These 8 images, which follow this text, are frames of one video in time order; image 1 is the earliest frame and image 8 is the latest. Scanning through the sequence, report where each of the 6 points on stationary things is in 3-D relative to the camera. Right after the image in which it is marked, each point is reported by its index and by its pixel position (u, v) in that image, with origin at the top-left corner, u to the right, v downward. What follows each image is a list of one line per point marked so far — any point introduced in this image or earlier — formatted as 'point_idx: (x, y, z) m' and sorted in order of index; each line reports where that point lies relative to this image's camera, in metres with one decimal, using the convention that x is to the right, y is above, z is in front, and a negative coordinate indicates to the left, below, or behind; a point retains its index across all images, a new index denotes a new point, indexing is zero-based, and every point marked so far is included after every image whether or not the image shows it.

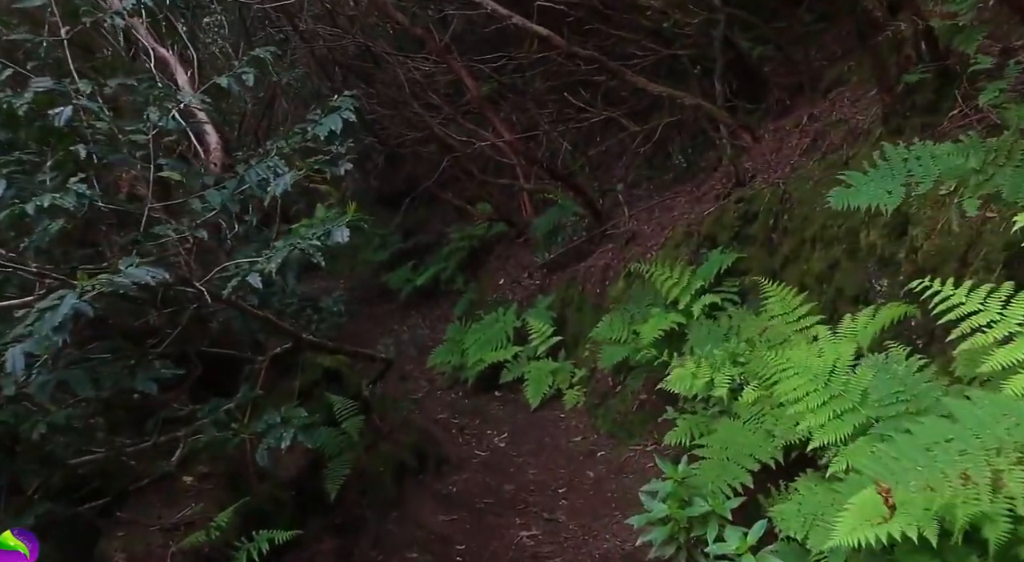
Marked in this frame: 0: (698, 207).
0: (+1.7, +0.7, +8.2) m
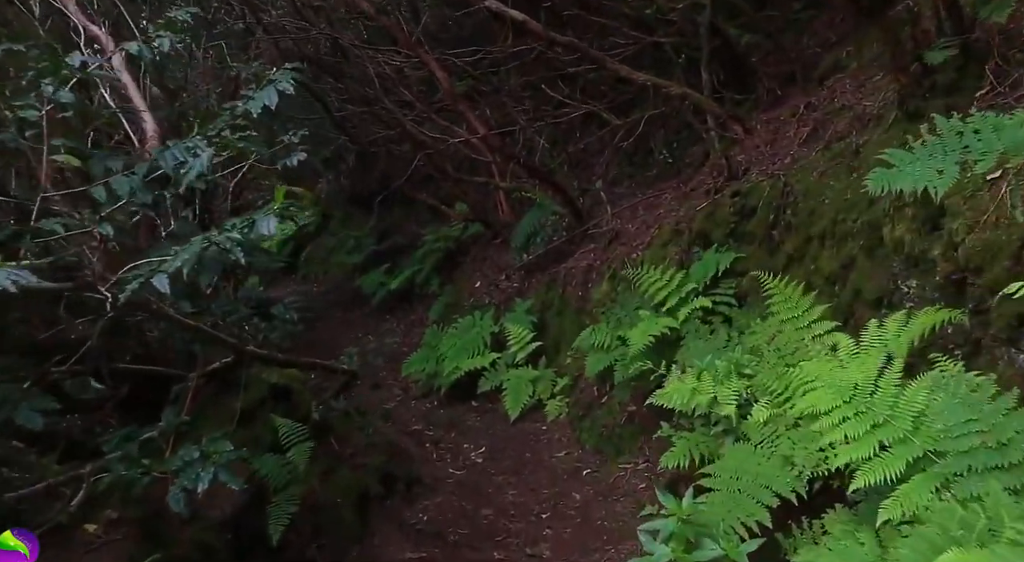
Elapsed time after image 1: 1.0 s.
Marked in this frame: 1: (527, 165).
0: (+1.5, +0.6, +7.6) m
1: (+0.2, +1.3, +10.2) m
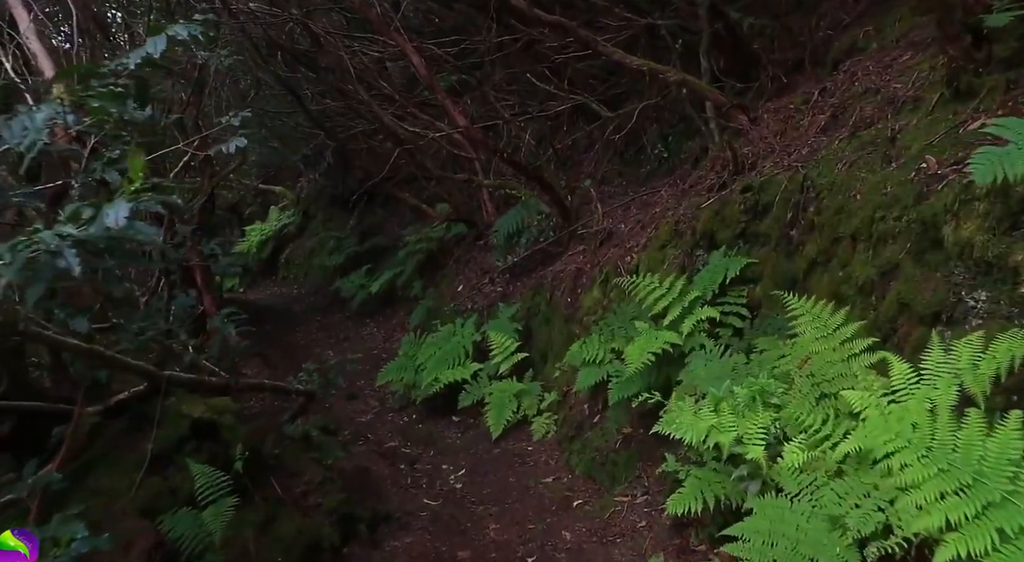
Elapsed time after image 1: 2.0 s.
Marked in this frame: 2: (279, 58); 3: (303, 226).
0: (+1.3, +0.6, +6.9) m
1: (0.0, +1.3, +9.4) m
2: (-3.2, +3.1, +12.6) m
3: (-3.9, +1.1, +17.4) m
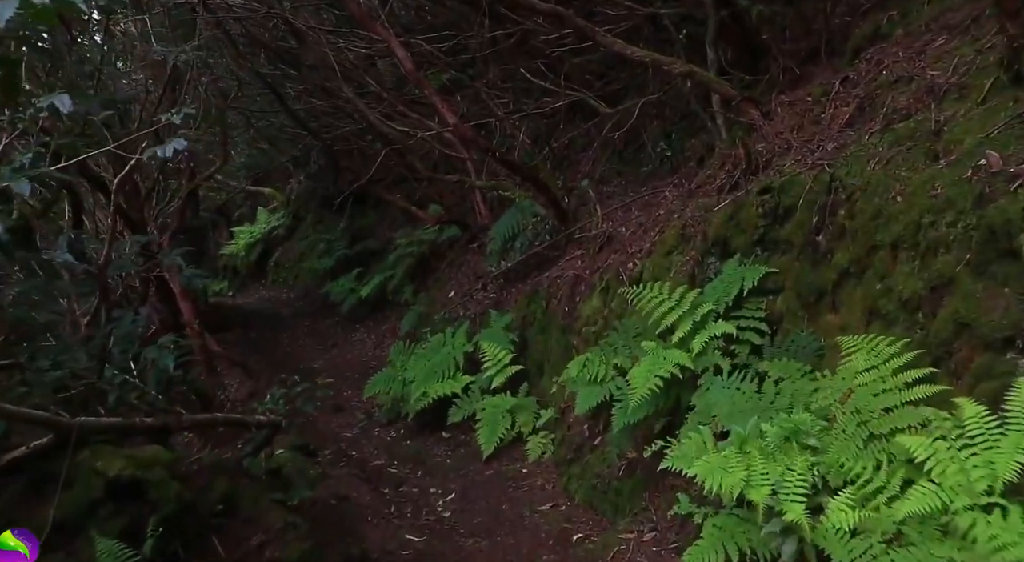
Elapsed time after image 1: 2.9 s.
0: (+1.3, +0.5, +6.4) m
1: (-0.1, +1.2, +8.9) m
2: (-3.3, +3.0, +12.0) m
3: (-4.0, +1.0, +16.9) m
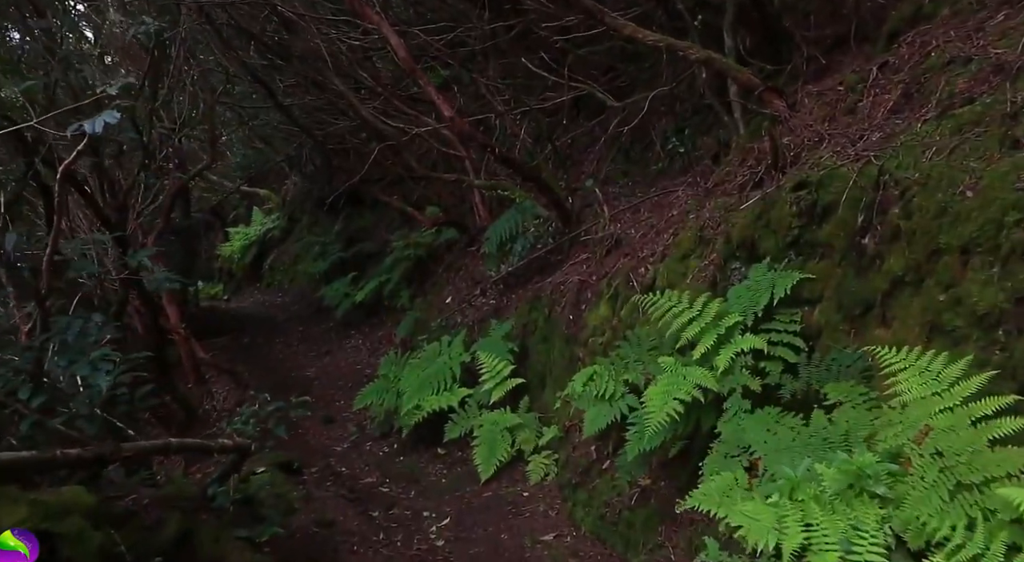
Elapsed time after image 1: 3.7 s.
0: (+1.3, +0.5, +5.8) m
1: (-0.1, +1.2, +8.3) m
2: (-3.3, +2.9, +11.5) m
3: (-4.0, +0.9, +16.3) m
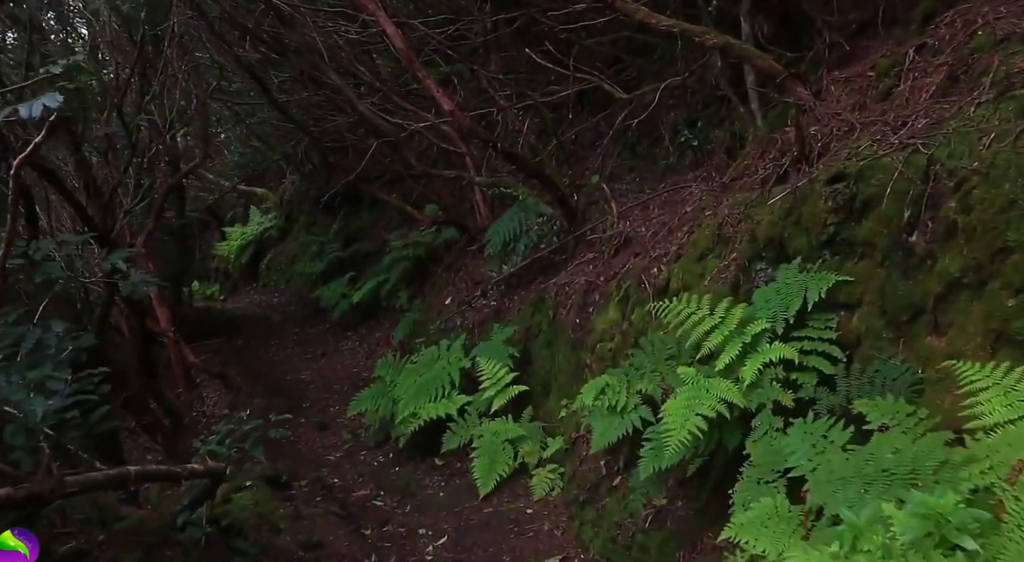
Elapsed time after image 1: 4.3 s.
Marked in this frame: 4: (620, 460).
0: (+1.3, +0.5, +5.4) m
1: (-0.1, +1.2, +7.9) m
2: (-3.3, +2.9, +11.1) m
3: (-4.0, +0.9, +15.9) m
4: (+0.6, -1.0, +5.0) m
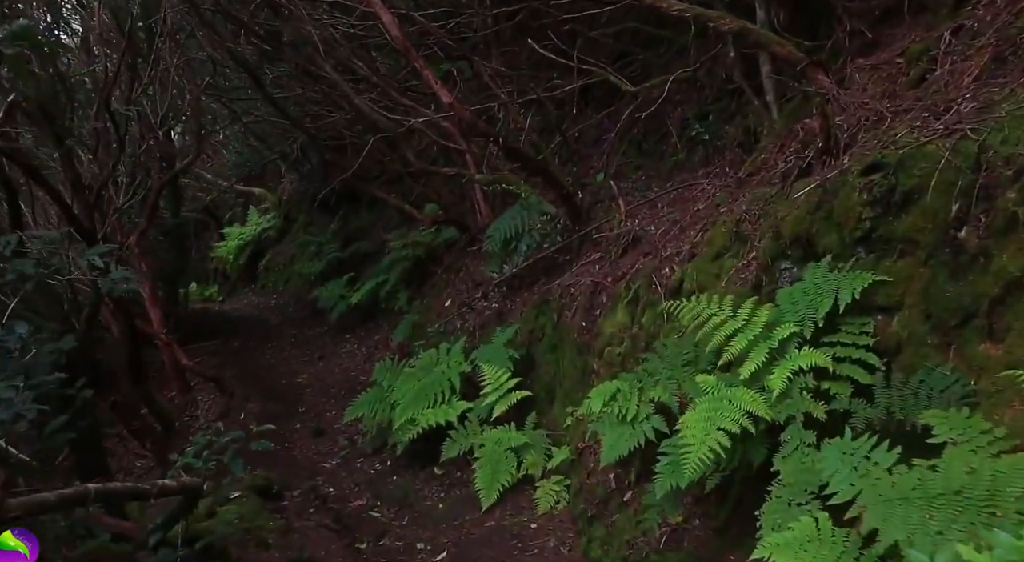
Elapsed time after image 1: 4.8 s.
0: (+1.3, +0.5, +5.1) m
1: (0.0, +1.1, +7.6) m
2: (-3.2, +2.9, +10.7) m
3: (-4.0, +0.9, +15.6) m
4: (+0.6, -1.0, +4.7) m
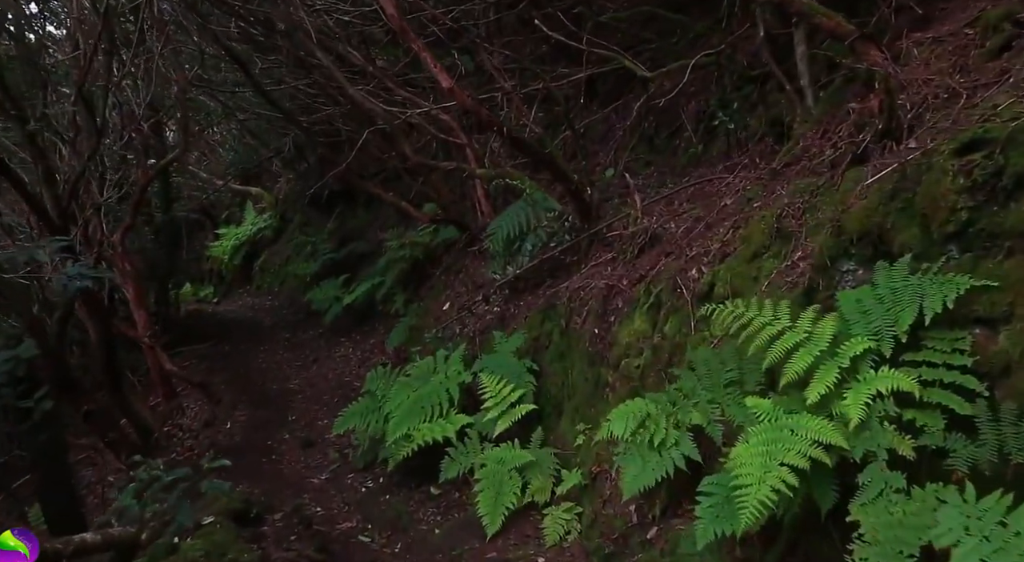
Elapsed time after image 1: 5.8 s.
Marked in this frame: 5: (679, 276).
0: (+1.4, +0.5, +4.4) m
1: (0.0, +1.1, +6.9) m
2: (-3.2, +2.9, +10.1) m
3: (-3.9, +0.9, +14.9) m
4: (+0.6, -1.0, +4.0) m
5: (+0.9, 0.0, +4.9) m
